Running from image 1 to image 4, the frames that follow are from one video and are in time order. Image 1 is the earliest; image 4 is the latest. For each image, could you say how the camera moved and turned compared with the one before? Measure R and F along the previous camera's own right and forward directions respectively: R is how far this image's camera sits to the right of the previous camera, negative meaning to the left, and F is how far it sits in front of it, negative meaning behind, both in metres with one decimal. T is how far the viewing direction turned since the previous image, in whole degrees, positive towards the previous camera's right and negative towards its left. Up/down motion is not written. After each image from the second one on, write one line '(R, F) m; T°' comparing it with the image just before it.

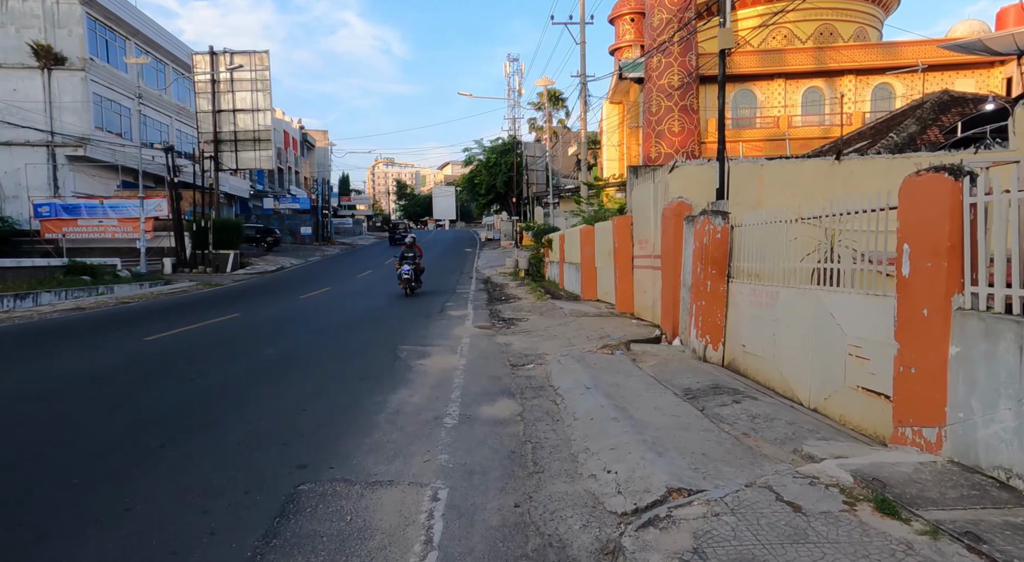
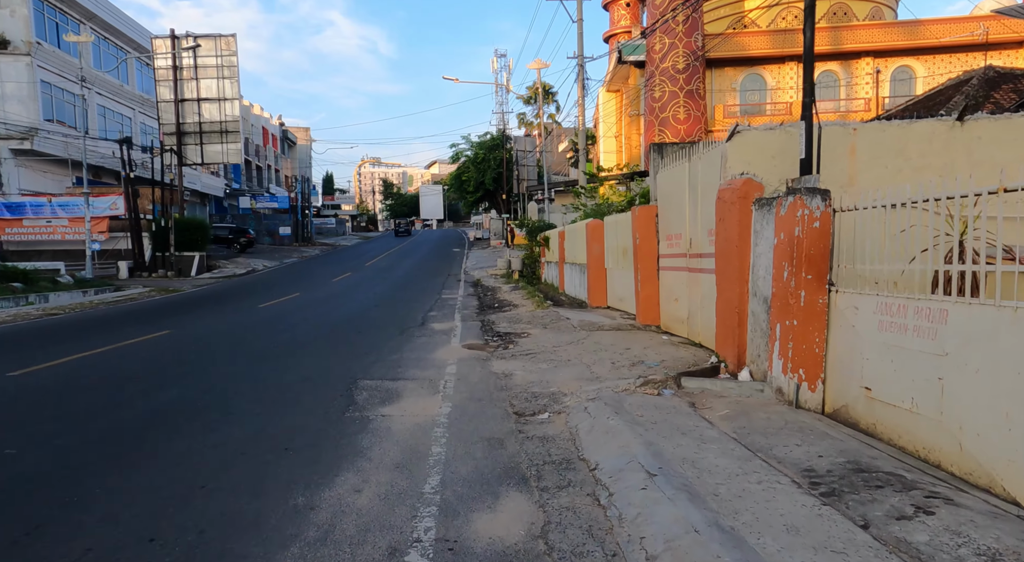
(-0.1, +2.9) m; +1°
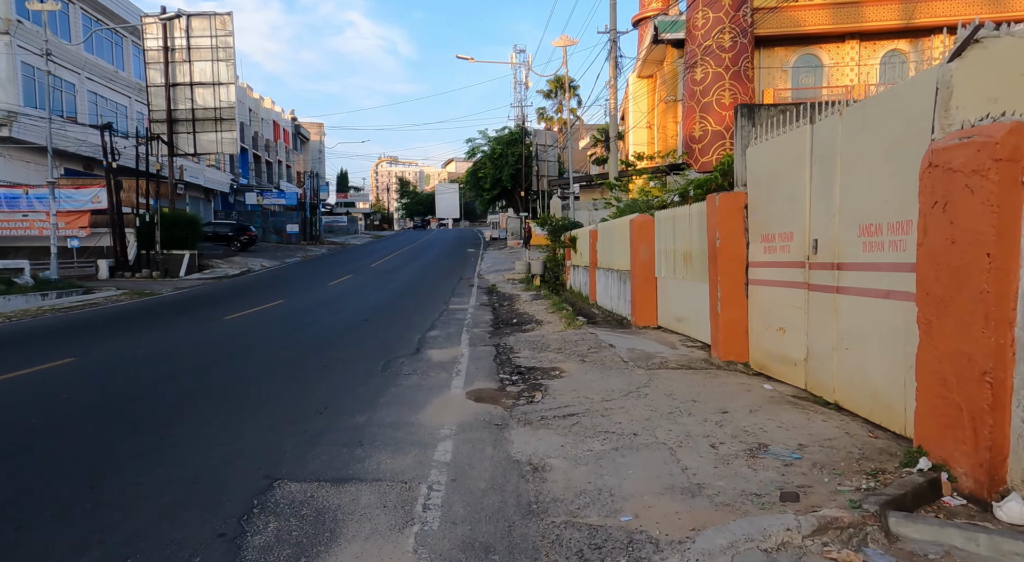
(-0.1, +3.5) m; -1°
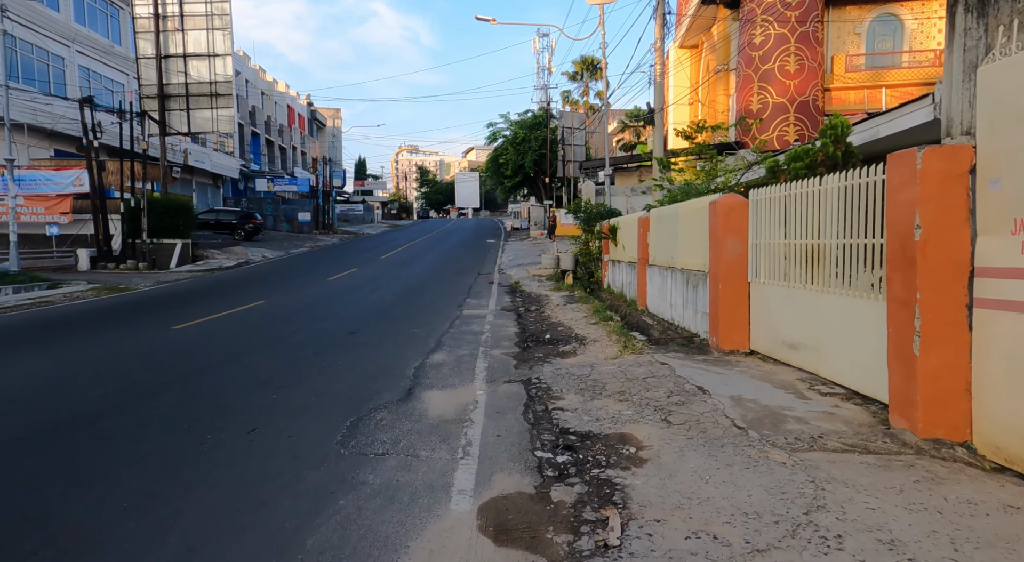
(-0.2, +3.6) m; -2°
